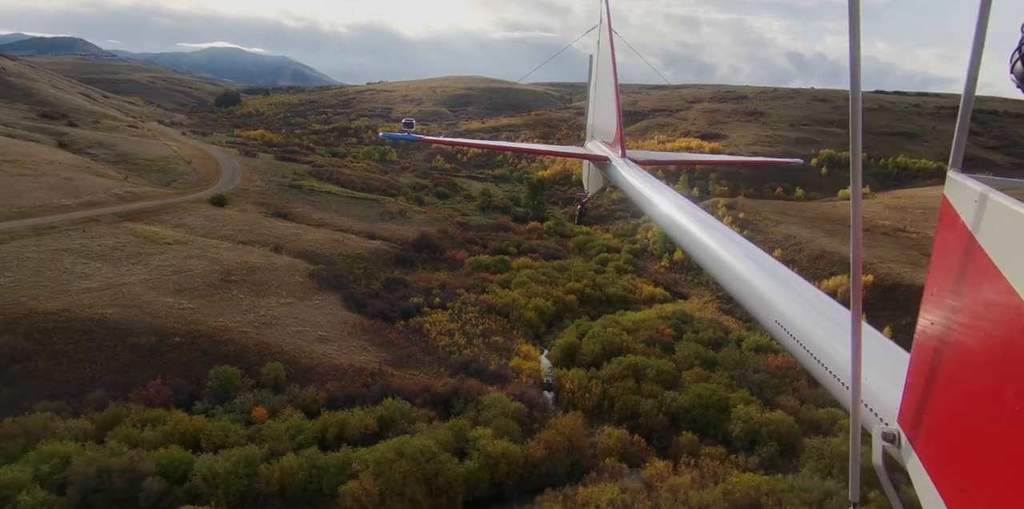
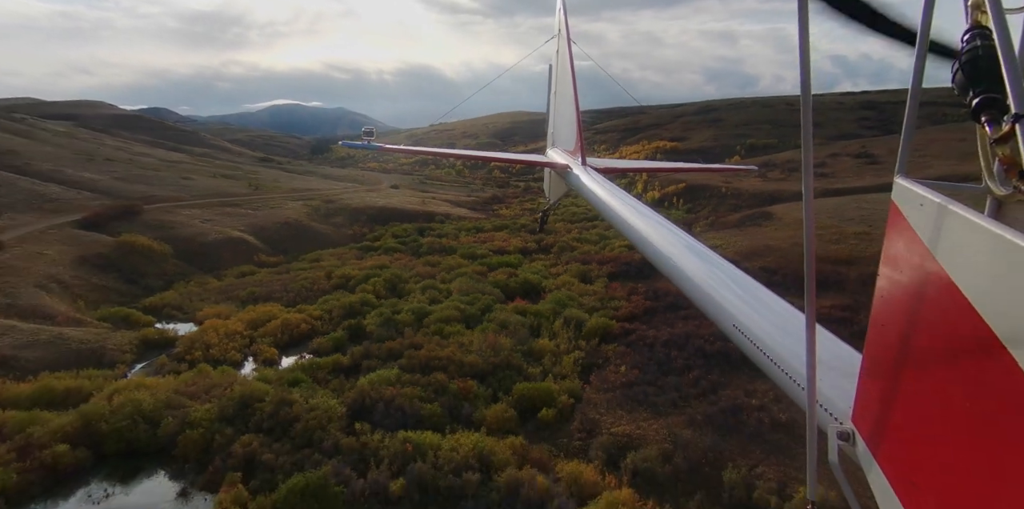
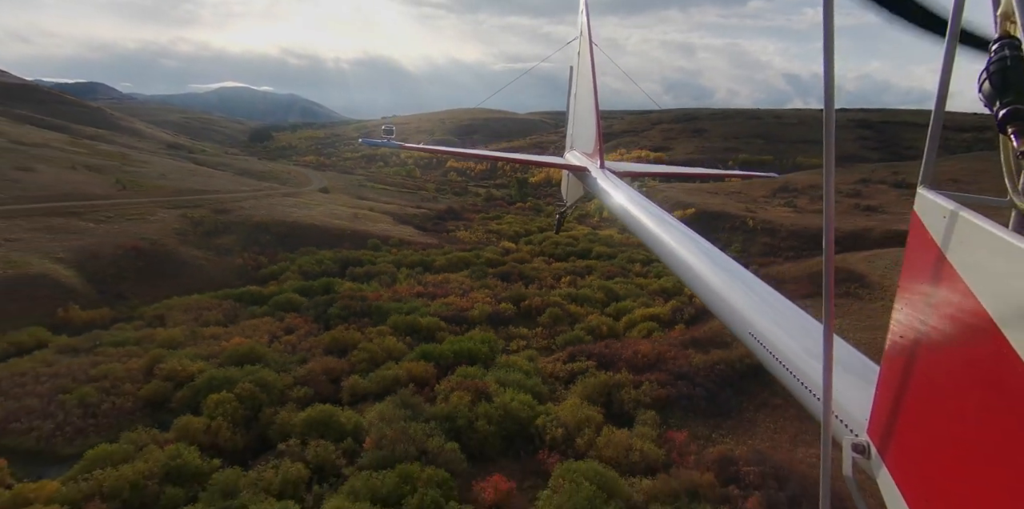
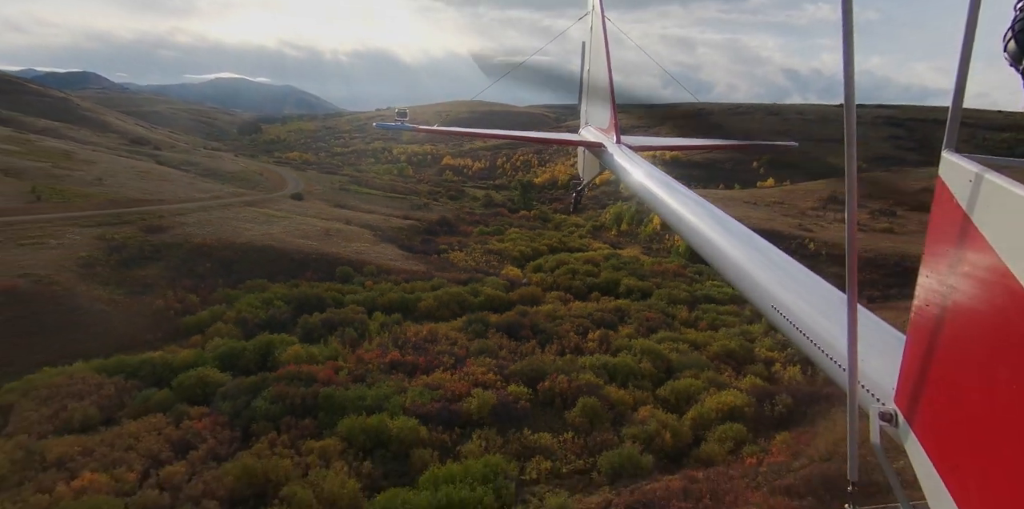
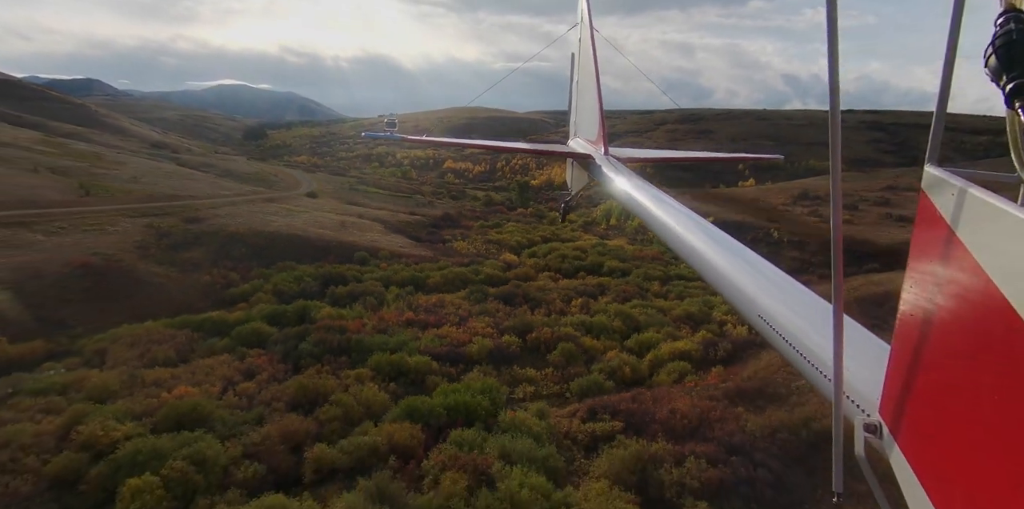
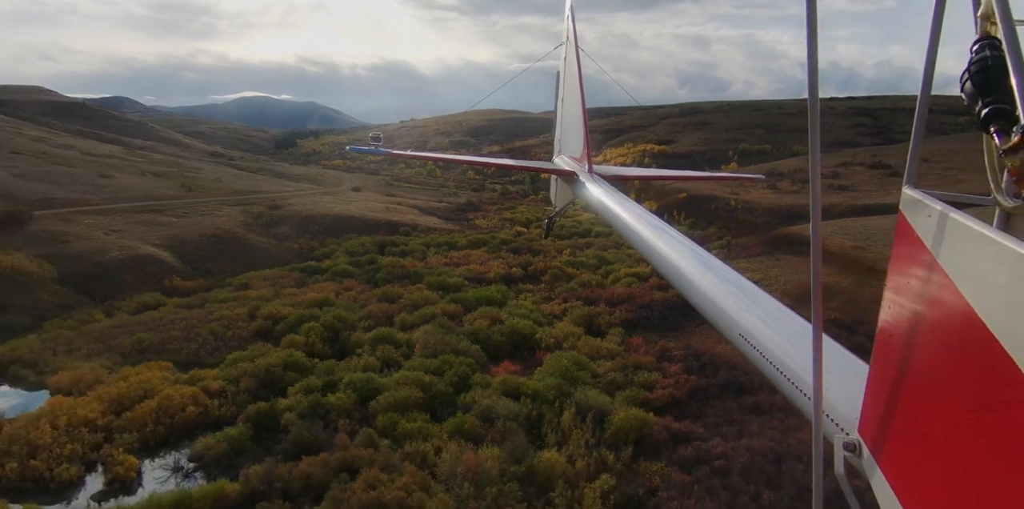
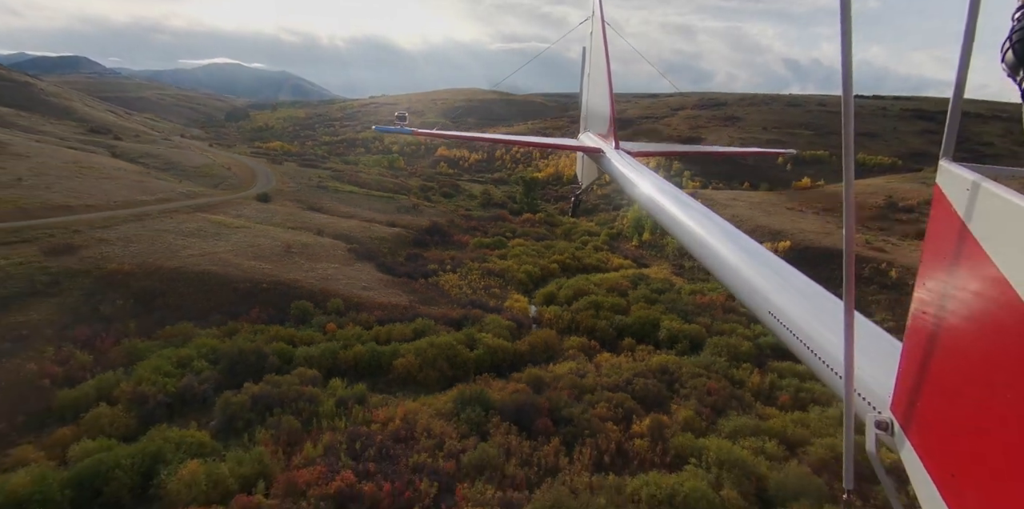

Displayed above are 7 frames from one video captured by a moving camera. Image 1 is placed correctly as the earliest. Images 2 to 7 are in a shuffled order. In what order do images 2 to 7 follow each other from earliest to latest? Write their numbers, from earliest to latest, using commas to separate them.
7, 4, 5, 3, 6, 2
